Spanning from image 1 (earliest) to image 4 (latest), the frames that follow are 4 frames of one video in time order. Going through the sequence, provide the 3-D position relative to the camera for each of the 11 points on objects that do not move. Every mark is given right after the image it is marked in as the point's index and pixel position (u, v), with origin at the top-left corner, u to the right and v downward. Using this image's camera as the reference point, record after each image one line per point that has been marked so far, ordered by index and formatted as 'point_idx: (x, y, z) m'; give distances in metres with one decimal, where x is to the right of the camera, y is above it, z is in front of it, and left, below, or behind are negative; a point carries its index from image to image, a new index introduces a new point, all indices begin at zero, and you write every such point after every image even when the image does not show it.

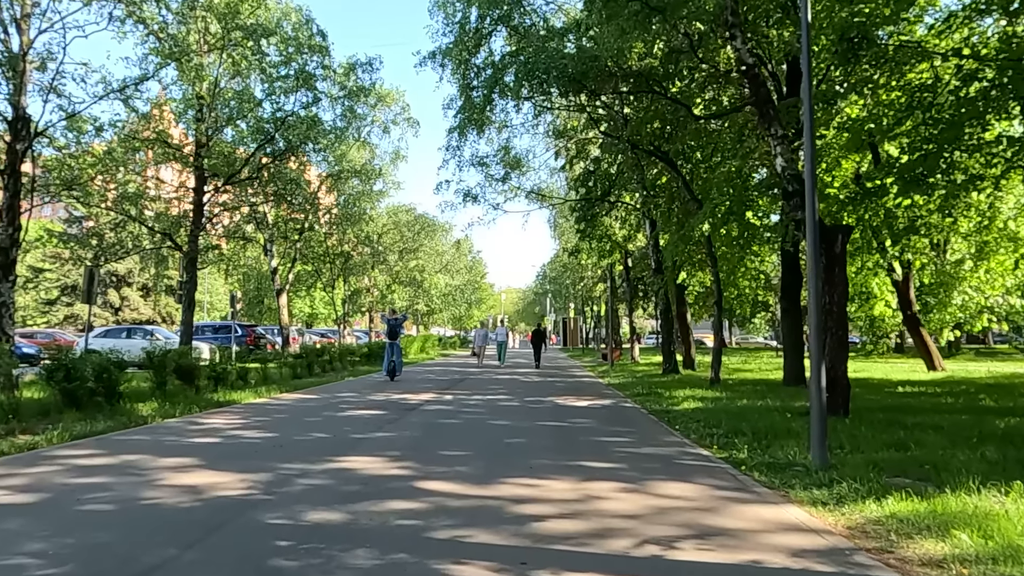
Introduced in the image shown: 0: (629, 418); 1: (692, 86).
0: (+1.8, -2.0, +12.7) m
1: (+3.6, +4.1, +16.3) m
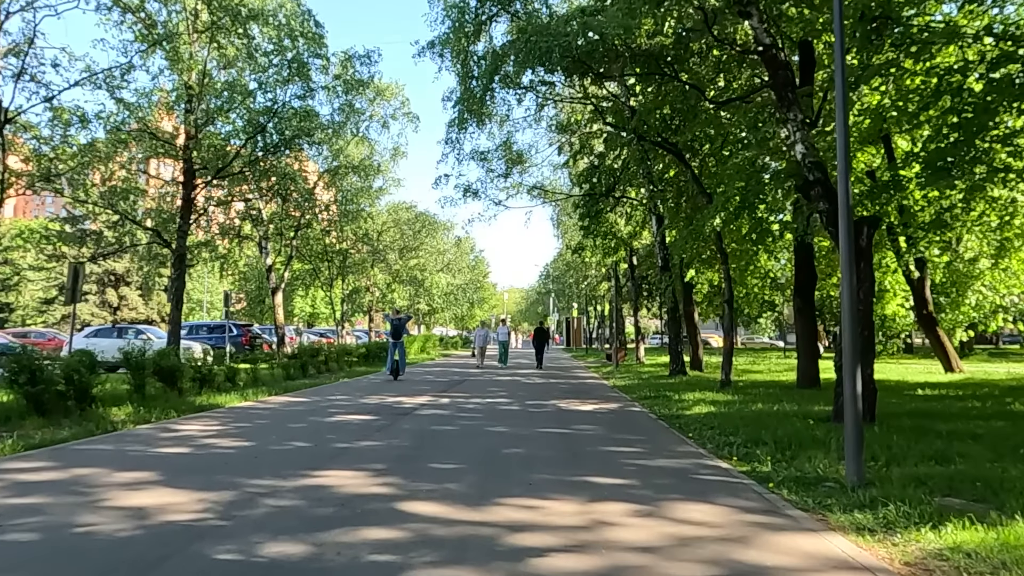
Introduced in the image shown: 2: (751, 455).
0: (+1.8, -1.9, +11.8) m
1: (+3.6, +4.1, +15.4) m
2: (+2.6, -1.8, +8.9) m
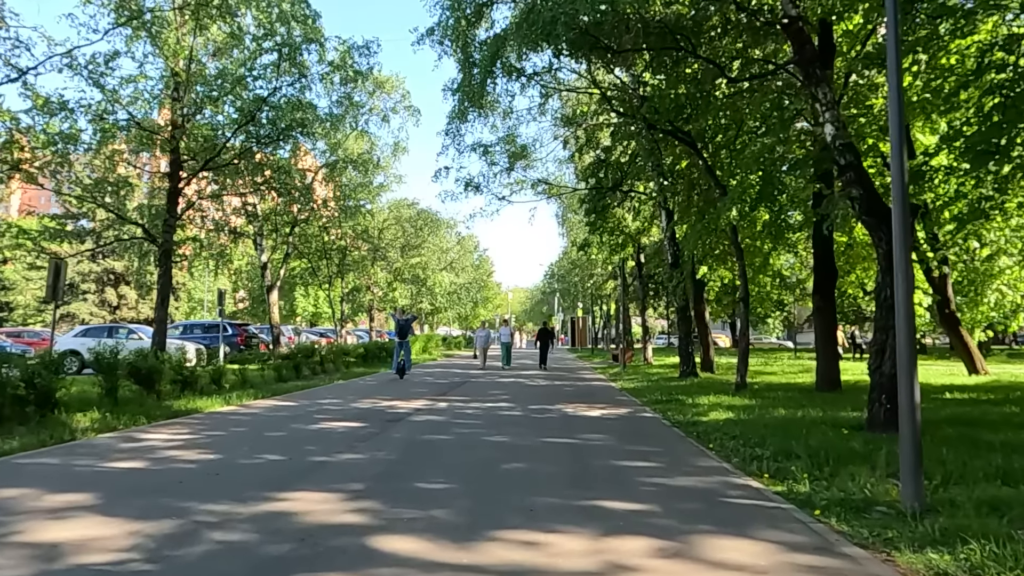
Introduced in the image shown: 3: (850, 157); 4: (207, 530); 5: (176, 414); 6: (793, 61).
0: (+1.8, -1.9, +10.7) m
1: (+3.6, +4.2, +14.4) m
2: (+2.6, -1.7, +7.8) m
3: (+4.5, +1.7, +11.1) m
4: (-1.9, -1.5, +5.2) m
5: (-5.1, -1.9, +12.7) m
6: (+4.1, +3.3, +12.0) m
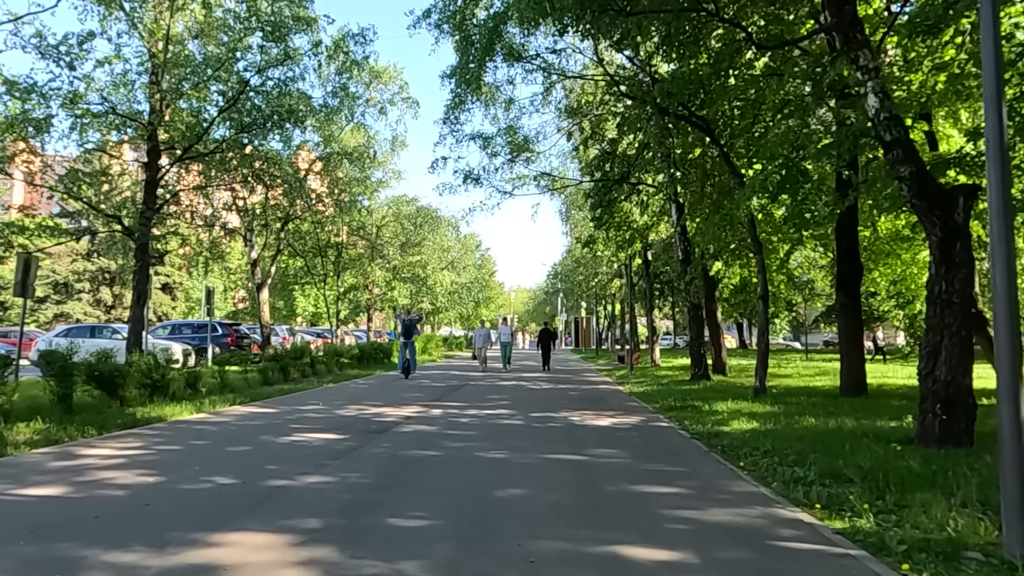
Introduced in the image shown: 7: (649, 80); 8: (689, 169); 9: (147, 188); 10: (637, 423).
0: (+1.8, -1.8, +9.4) m
1: (+3.6, +4.3, +13.0) m
2: (+2.5, -1.6, +6.4) m
3: (+4.5, +1.8, +9.7) m
4: (-2.0, -1.4, +3.9) m
5: (-5.2, -1.9, +11.4) m
6: (+4.1, +3.3, +10.6) m
7: (+2.8, +4.2, +16.5) m
8: (+4.0, +2.7, +18.9) m
9: (-8.3, +2.3, +18.8) m
10: (+1.9, -2.0, +12.4) m
